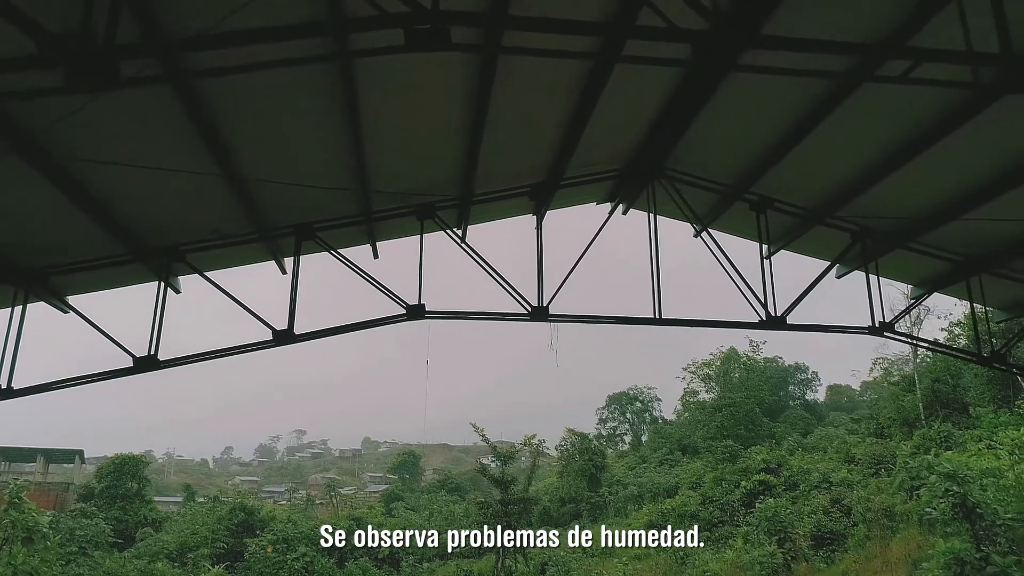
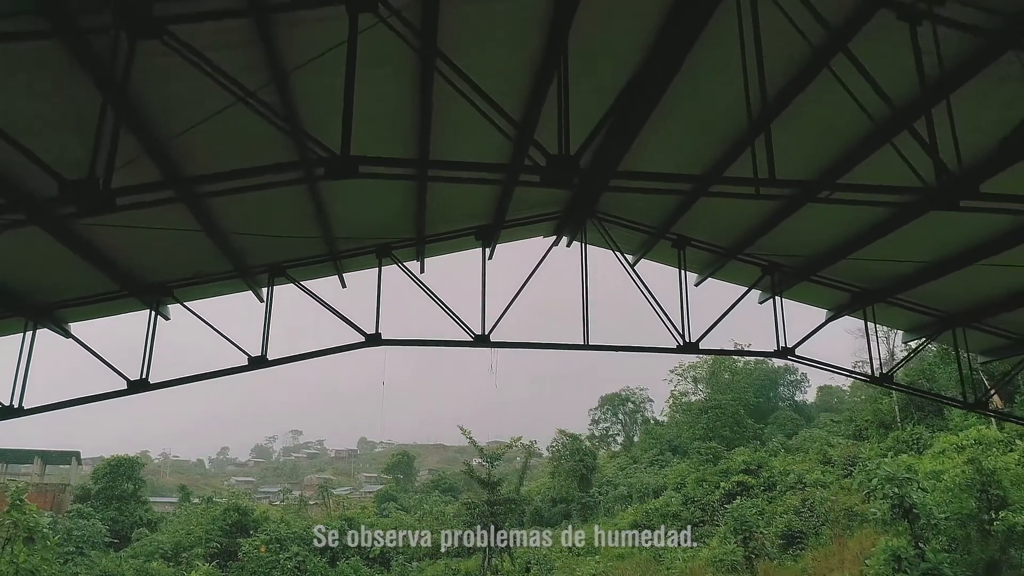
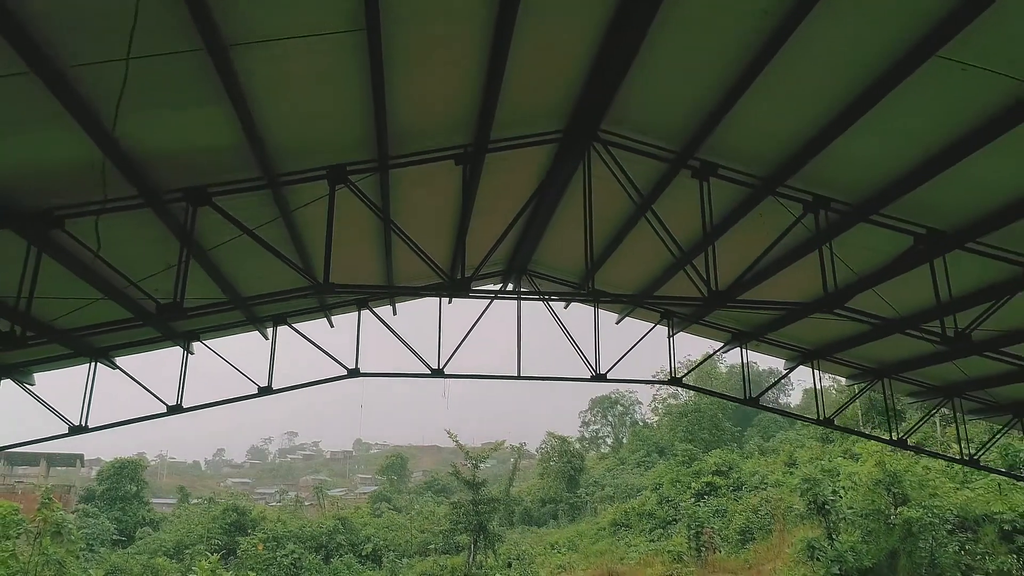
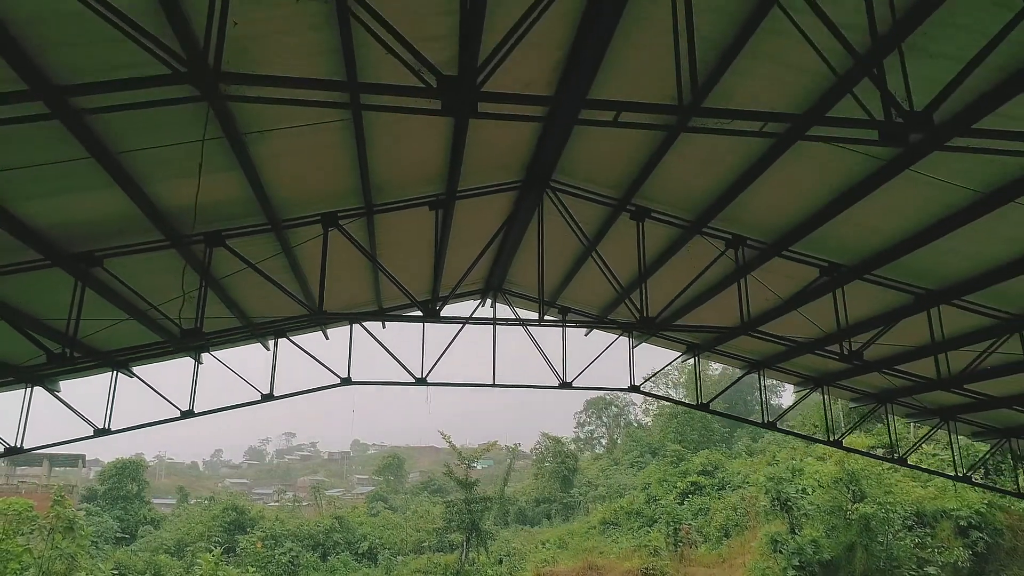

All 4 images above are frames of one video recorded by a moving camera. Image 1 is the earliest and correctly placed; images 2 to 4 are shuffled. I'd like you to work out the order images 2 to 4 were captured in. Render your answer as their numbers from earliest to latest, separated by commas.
2, 3, 4
